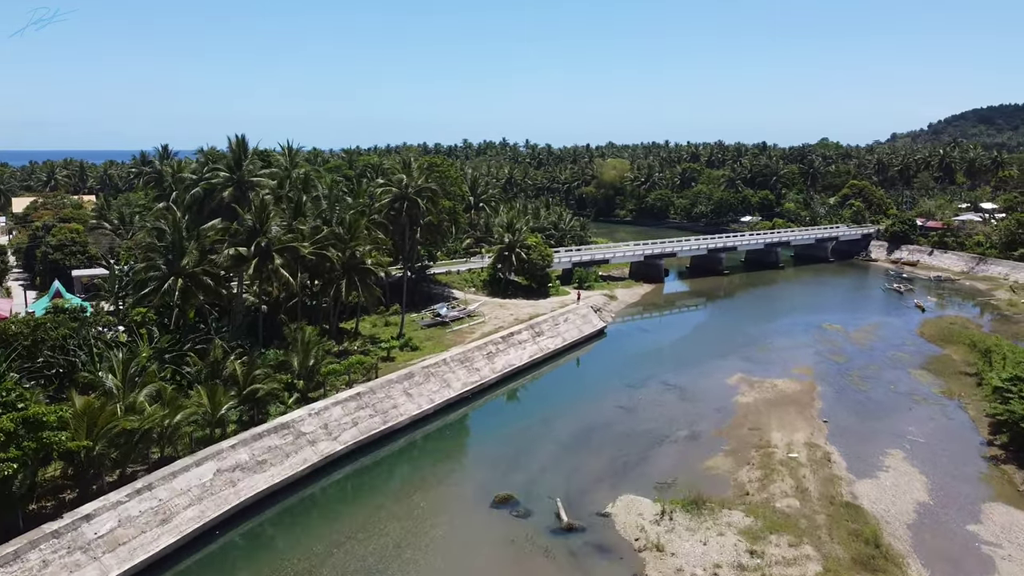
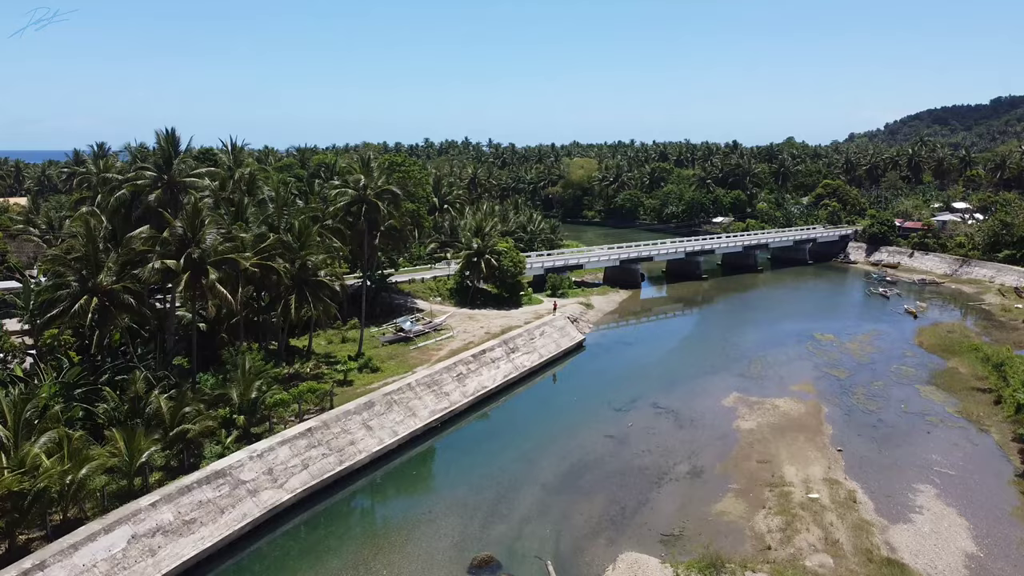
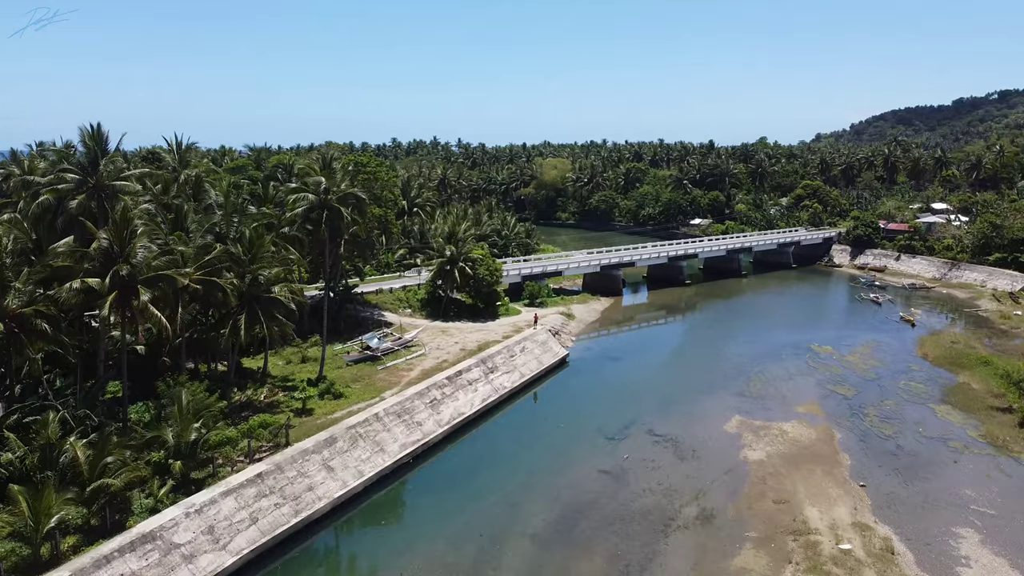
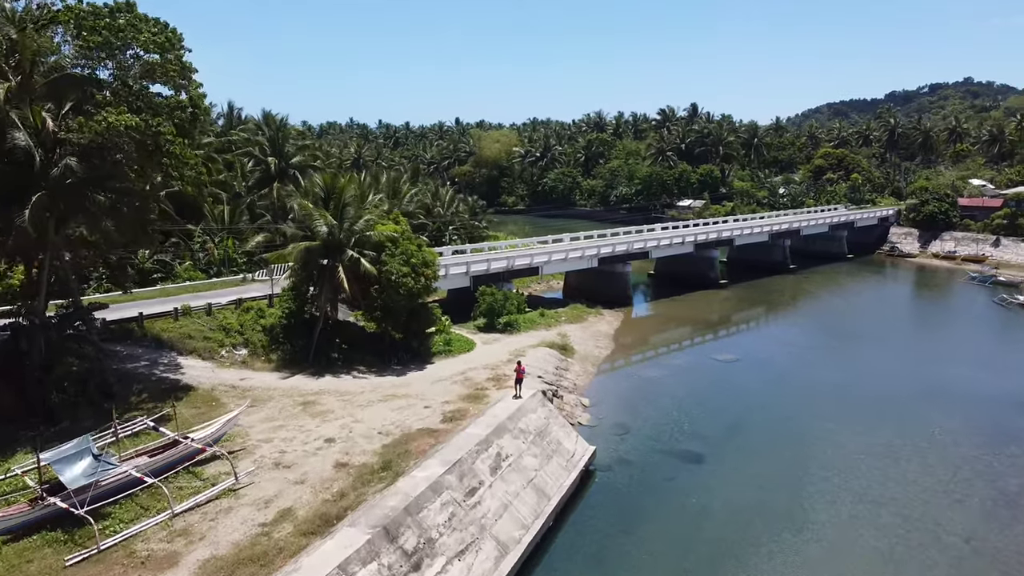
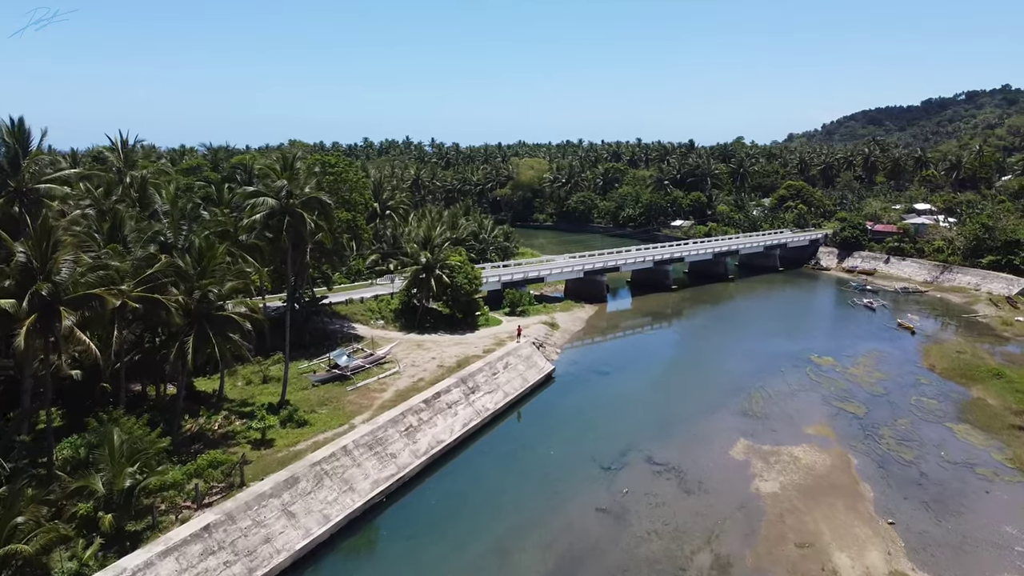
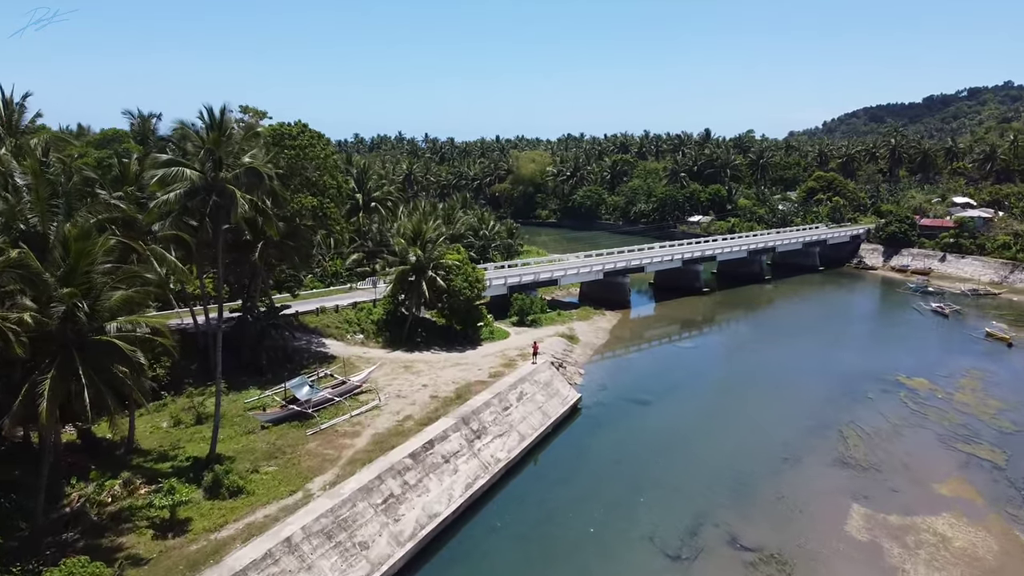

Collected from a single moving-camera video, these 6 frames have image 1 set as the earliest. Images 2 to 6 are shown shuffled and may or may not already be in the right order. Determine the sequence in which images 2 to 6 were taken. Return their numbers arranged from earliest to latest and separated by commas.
2, 3, 5, 6, 4
